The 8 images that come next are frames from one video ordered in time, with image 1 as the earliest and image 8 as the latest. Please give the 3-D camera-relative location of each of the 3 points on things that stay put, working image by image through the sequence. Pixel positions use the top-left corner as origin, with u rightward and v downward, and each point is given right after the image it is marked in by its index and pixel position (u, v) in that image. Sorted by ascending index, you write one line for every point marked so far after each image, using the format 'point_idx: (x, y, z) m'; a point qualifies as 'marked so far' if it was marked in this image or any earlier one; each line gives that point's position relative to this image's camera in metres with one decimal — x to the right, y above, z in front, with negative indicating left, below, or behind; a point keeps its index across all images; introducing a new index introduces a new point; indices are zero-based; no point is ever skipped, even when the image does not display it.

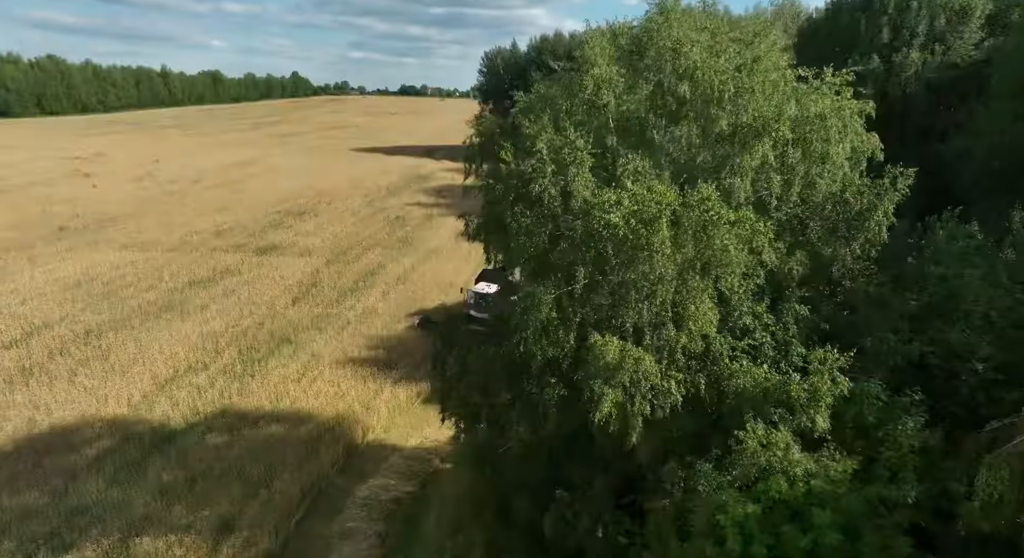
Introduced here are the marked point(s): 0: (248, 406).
0: (-5.3, -2.6, +14.7) m
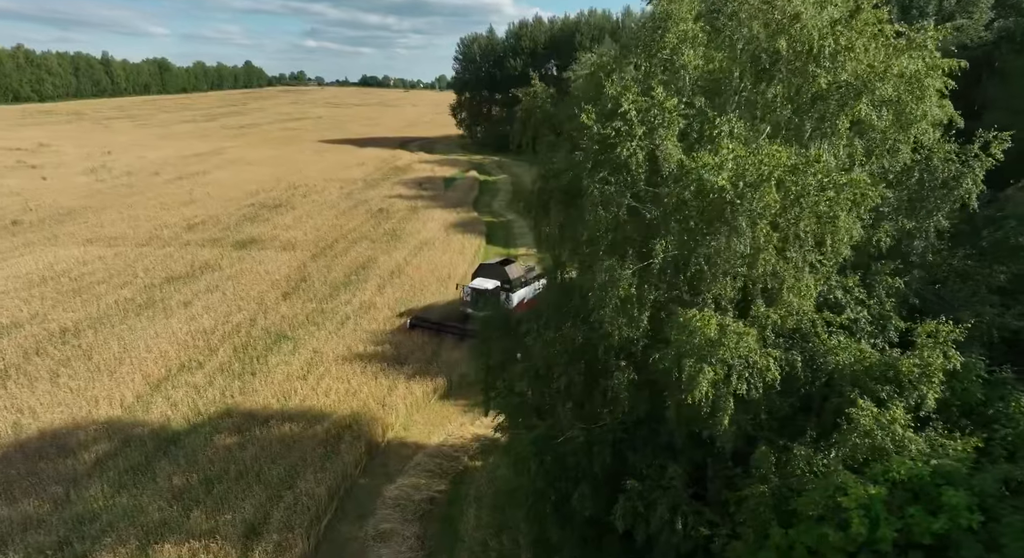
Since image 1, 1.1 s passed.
0: (-4.9, -2.4, +14.1) m
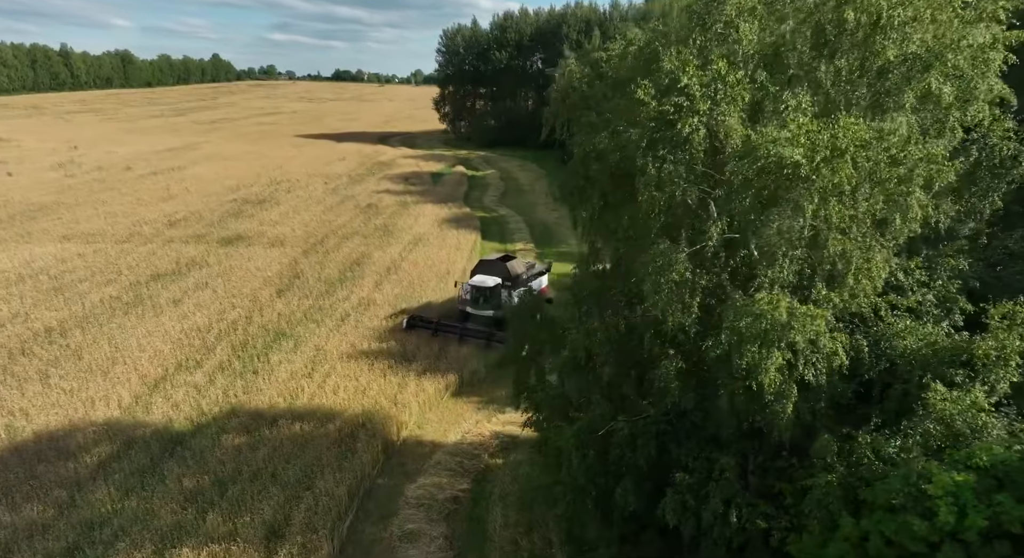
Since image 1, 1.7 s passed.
0: (-4.7, -2.4, +13.9) m
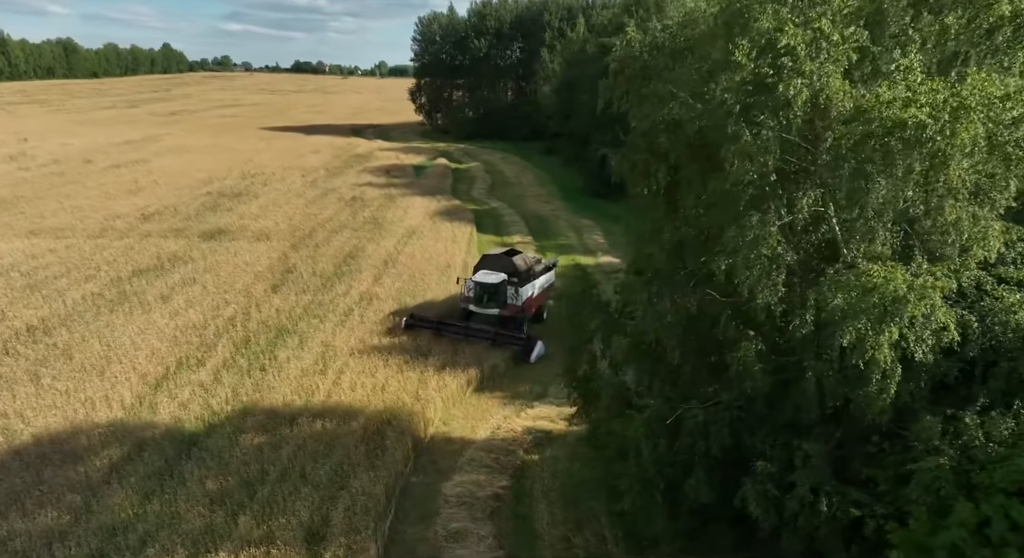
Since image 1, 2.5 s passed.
0: (-4.4, -2.3, +13.5) m
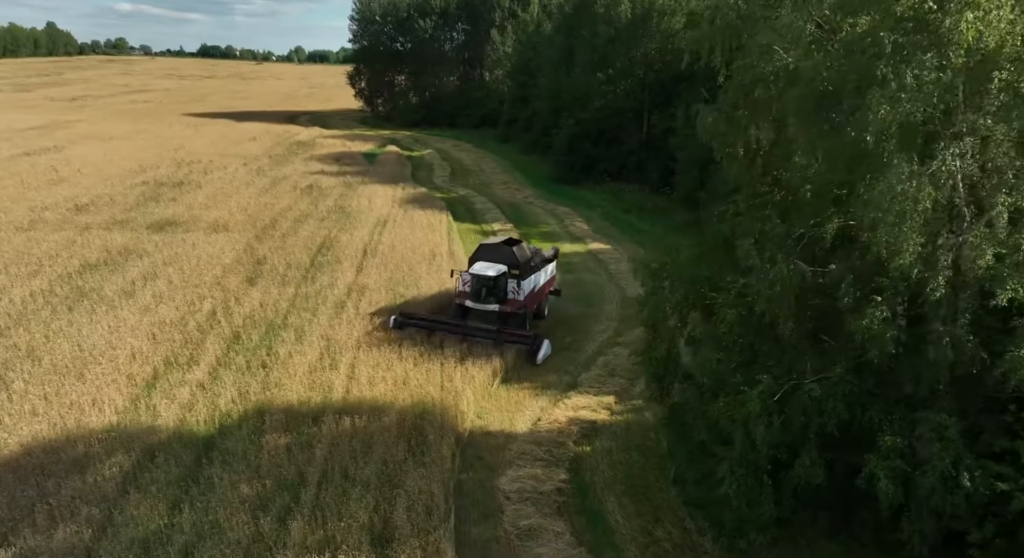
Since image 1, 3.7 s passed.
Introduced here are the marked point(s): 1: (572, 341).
0: (-3.9, -2.1, +12.9) m
1: (+1.6, -1.4, +16.1) m
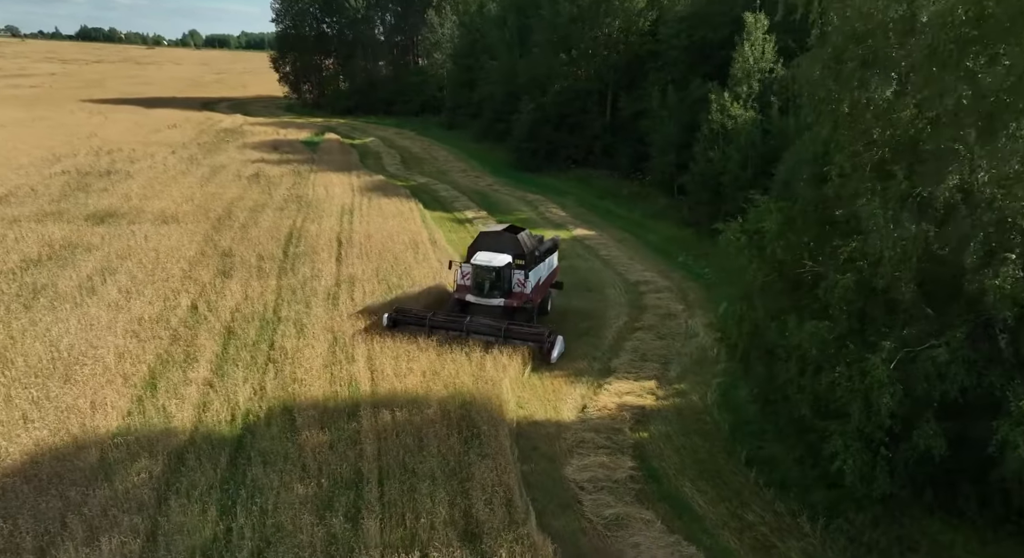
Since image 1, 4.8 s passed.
0: (-3.3, -2.0, +12.4) m
1: (+1.8, -1.1, +16.2) m
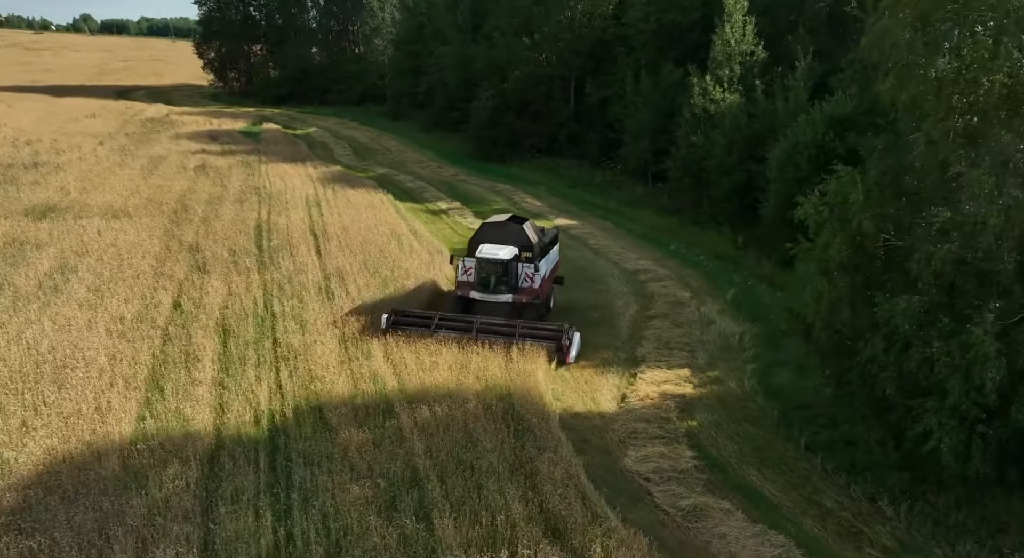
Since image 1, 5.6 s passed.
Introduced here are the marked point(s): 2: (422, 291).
0: (-2.7, -1.9, +11.9) m
1: (+1.9, -0.9, +16.2) m
2: (-2.4, -0.3, +19.1) m
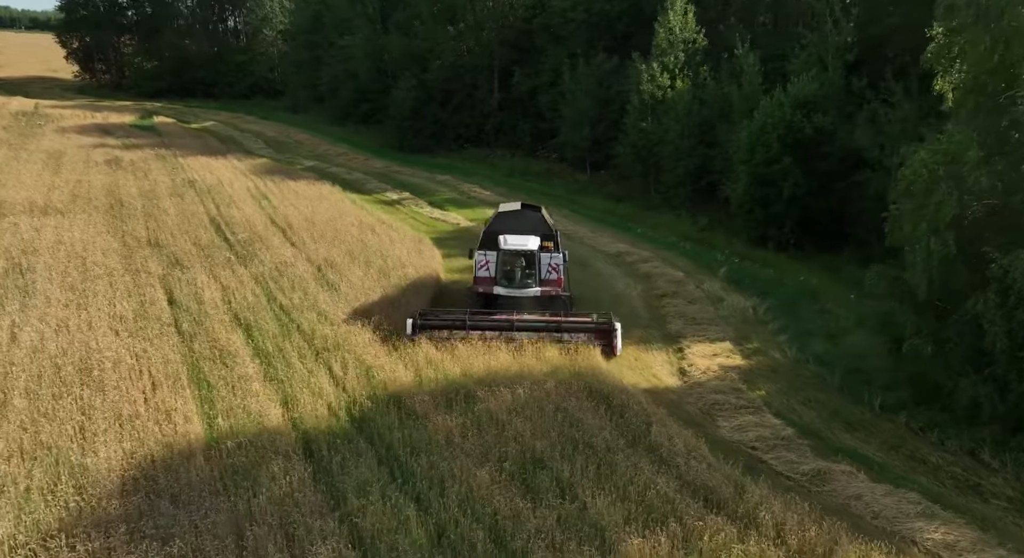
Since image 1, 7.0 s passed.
0: (-1.5, -1.6, +11.6) m
1: (+2.4, -0.5, +16.5) m
2: (-2.3, 0.0, +18.7) m
